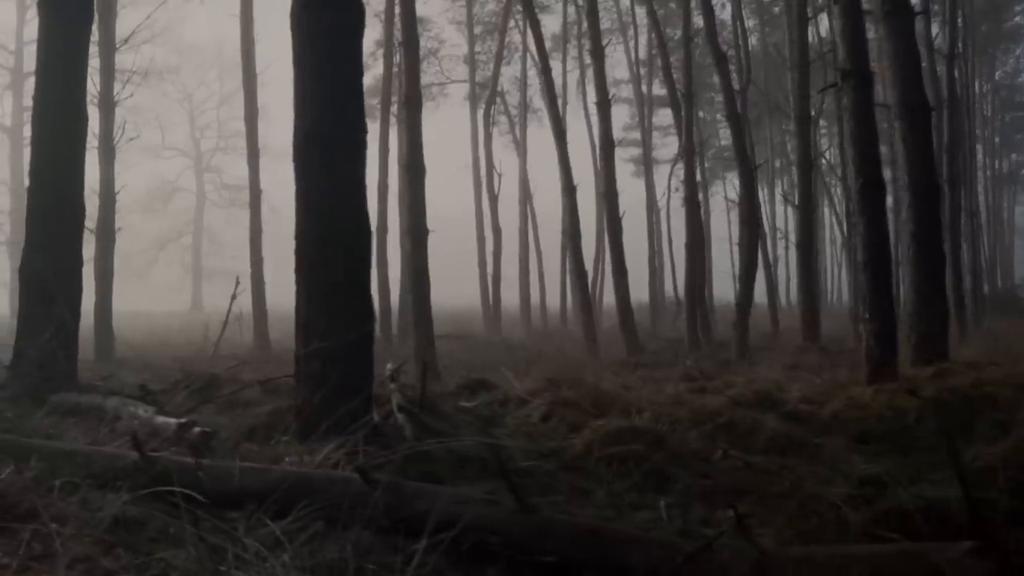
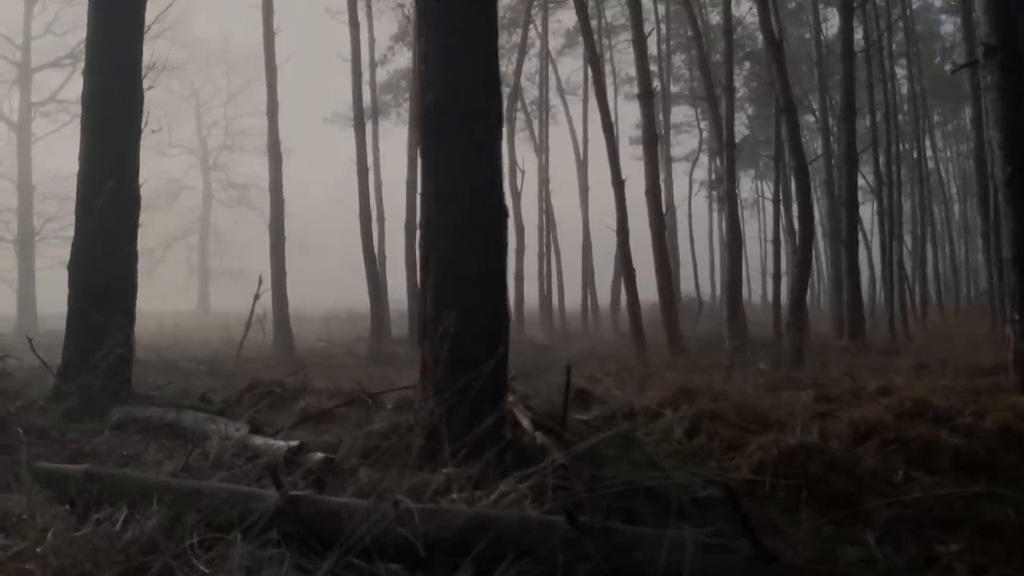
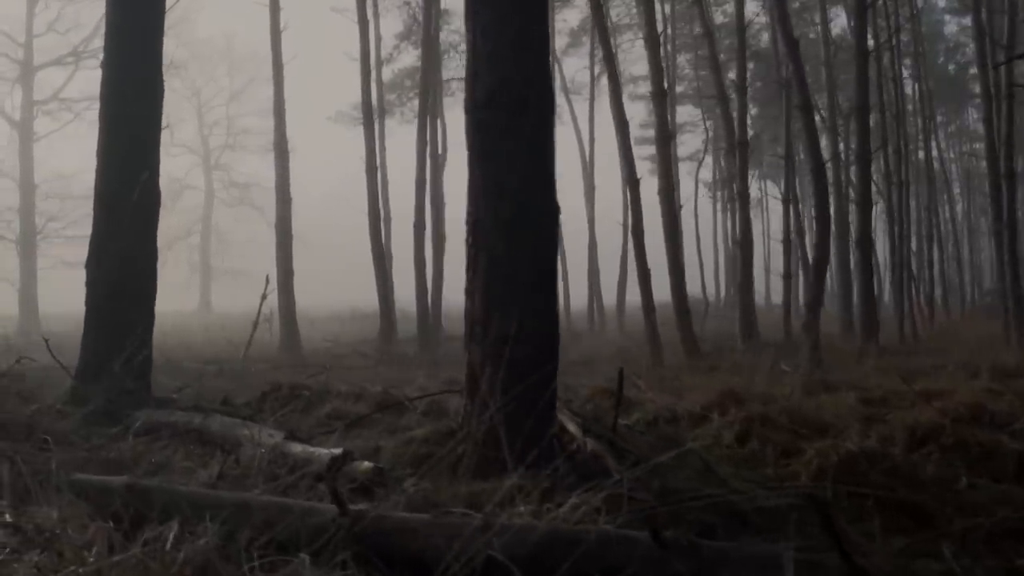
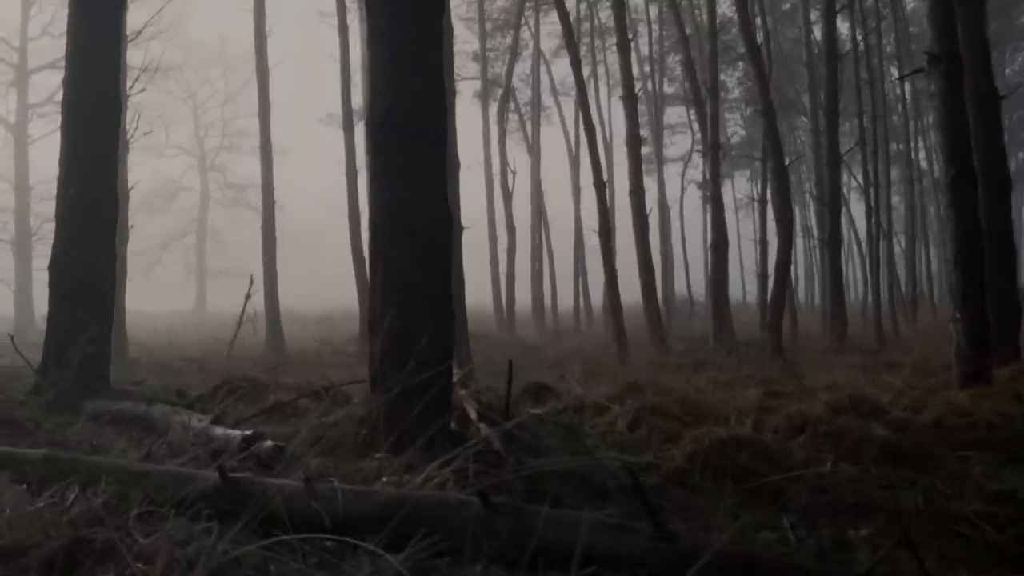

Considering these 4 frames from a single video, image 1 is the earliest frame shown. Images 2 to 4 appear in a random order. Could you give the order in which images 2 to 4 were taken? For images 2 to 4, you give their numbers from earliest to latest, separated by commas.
4, 2, 3
